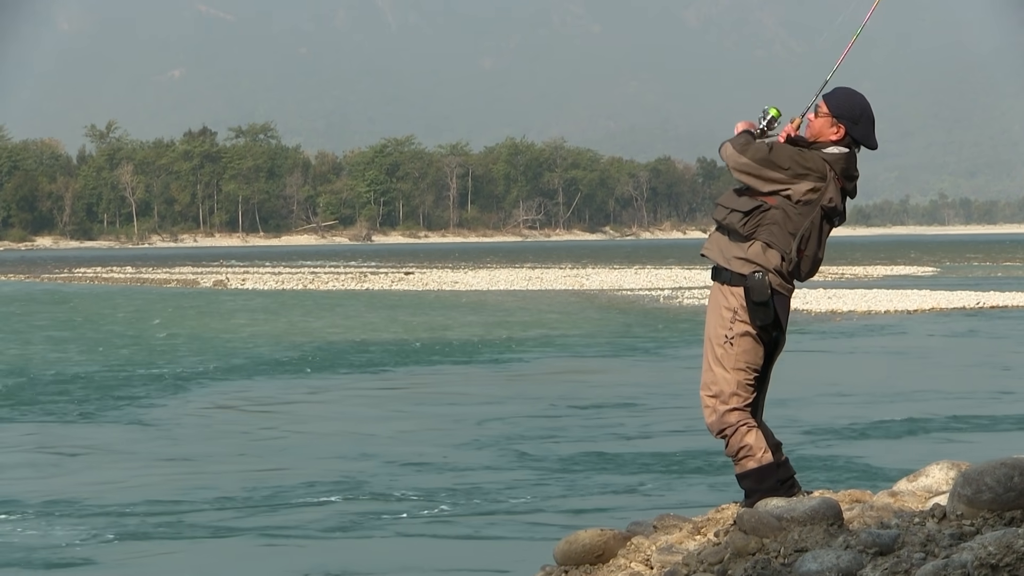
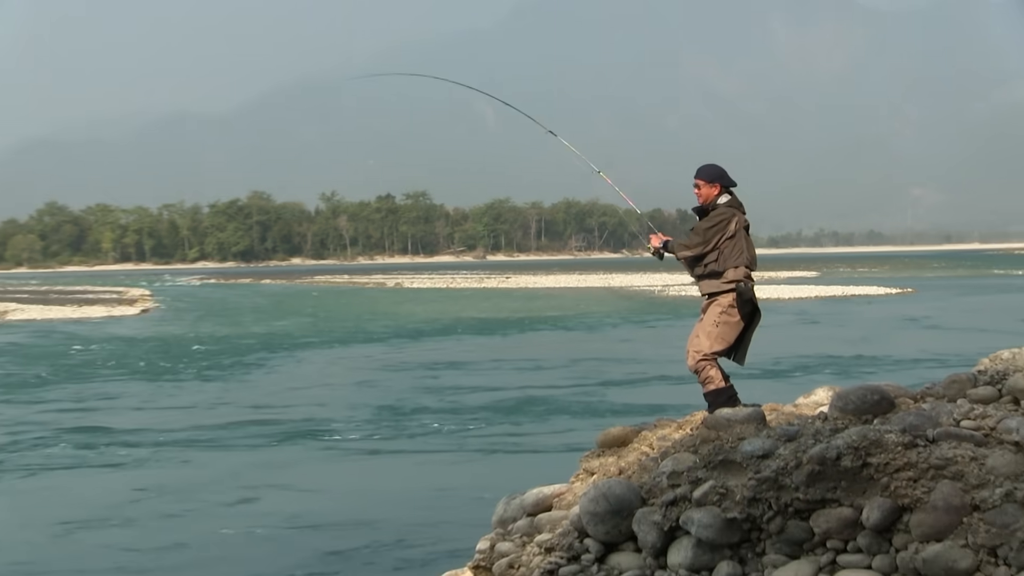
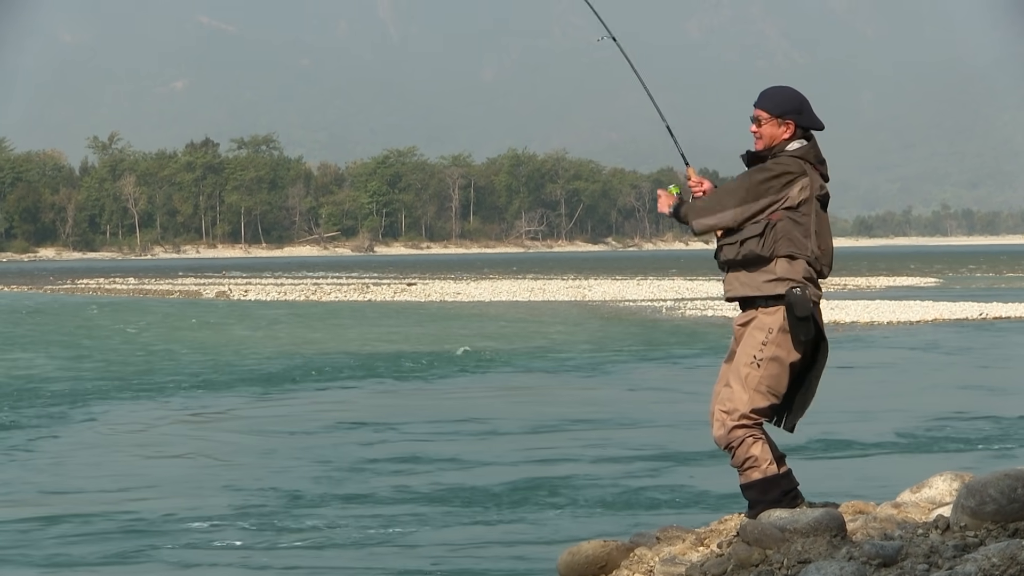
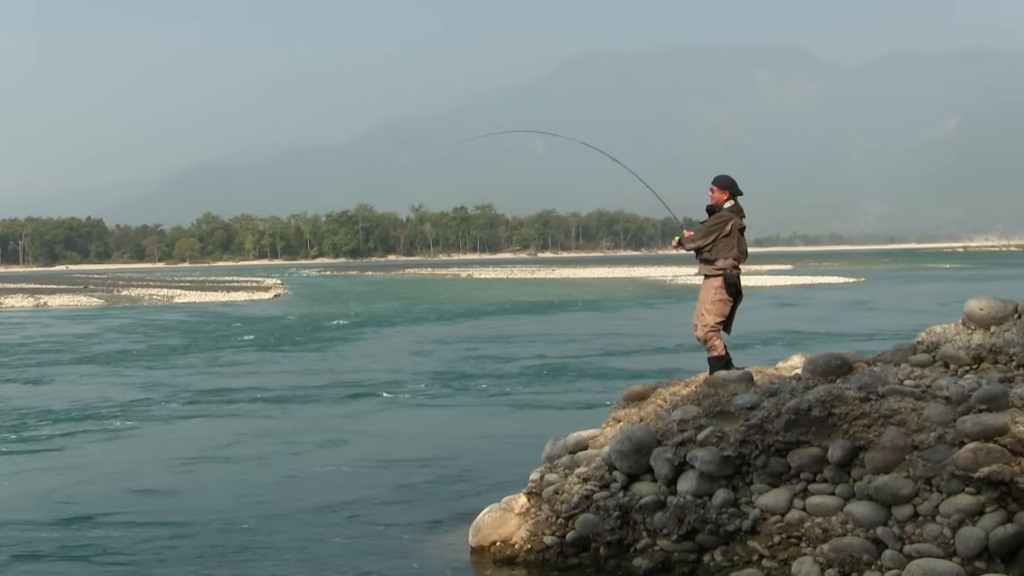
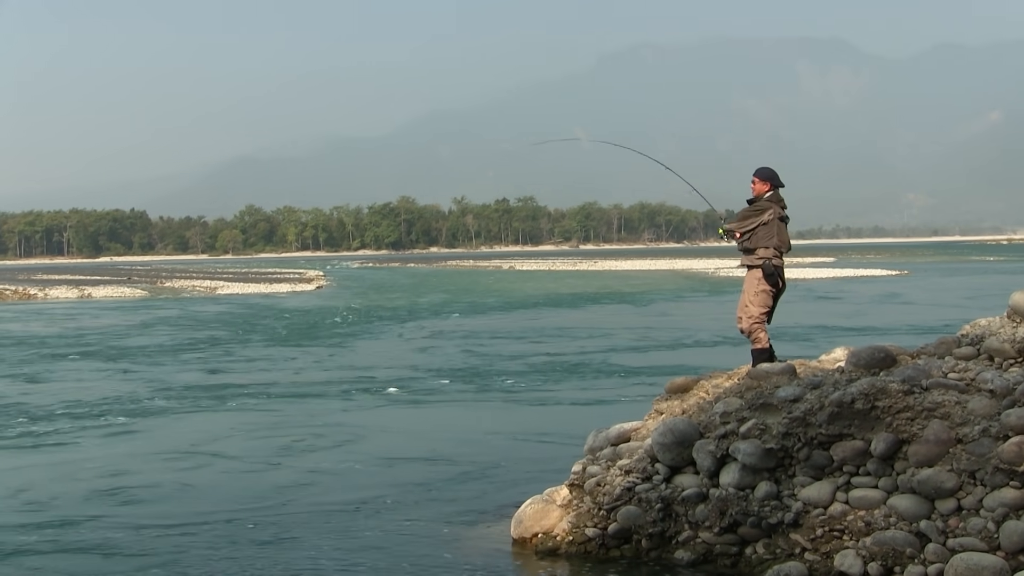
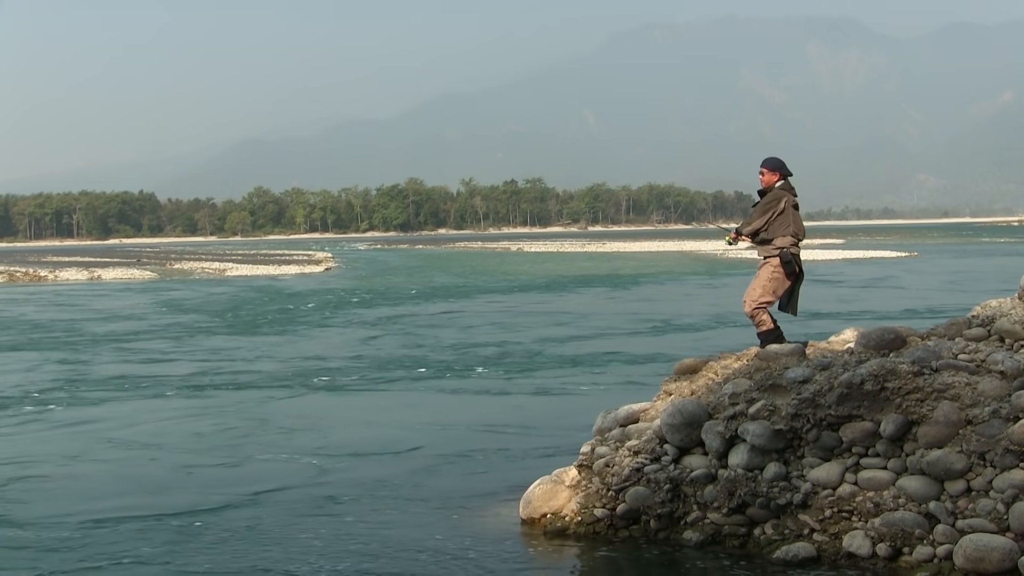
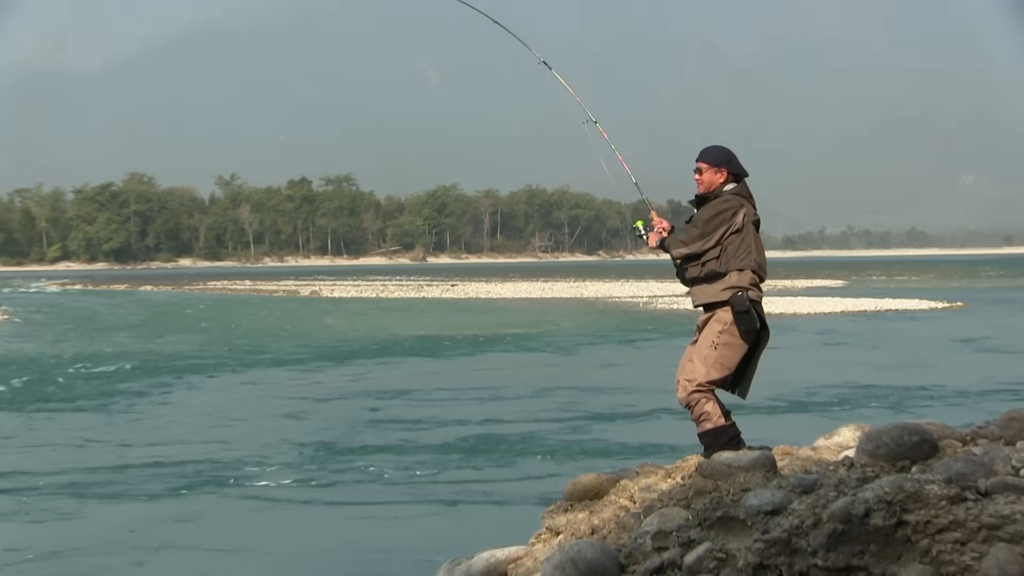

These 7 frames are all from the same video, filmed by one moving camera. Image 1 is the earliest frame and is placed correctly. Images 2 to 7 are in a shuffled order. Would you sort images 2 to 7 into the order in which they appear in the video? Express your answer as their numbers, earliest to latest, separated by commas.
3, 7, 2, 4, 5, 6
